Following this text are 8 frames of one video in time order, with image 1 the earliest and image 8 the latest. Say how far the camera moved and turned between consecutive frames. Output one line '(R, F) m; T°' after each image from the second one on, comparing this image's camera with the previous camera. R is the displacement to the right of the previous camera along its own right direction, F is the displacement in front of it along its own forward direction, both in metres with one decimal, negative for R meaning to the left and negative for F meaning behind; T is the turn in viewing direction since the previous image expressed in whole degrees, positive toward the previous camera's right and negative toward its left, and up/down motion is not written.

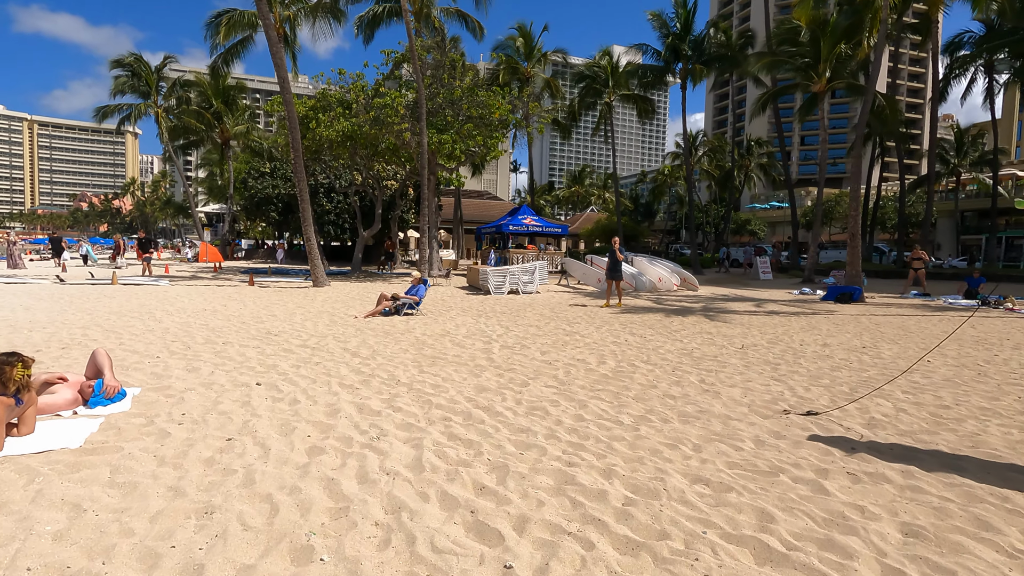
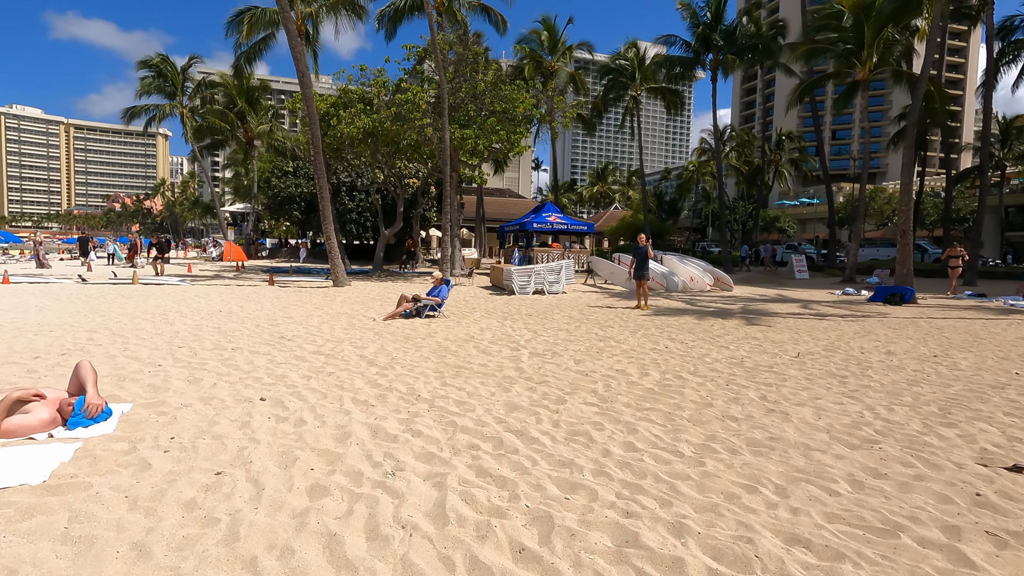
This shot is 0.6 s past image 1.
(-0.1, +0.6) m; -2°
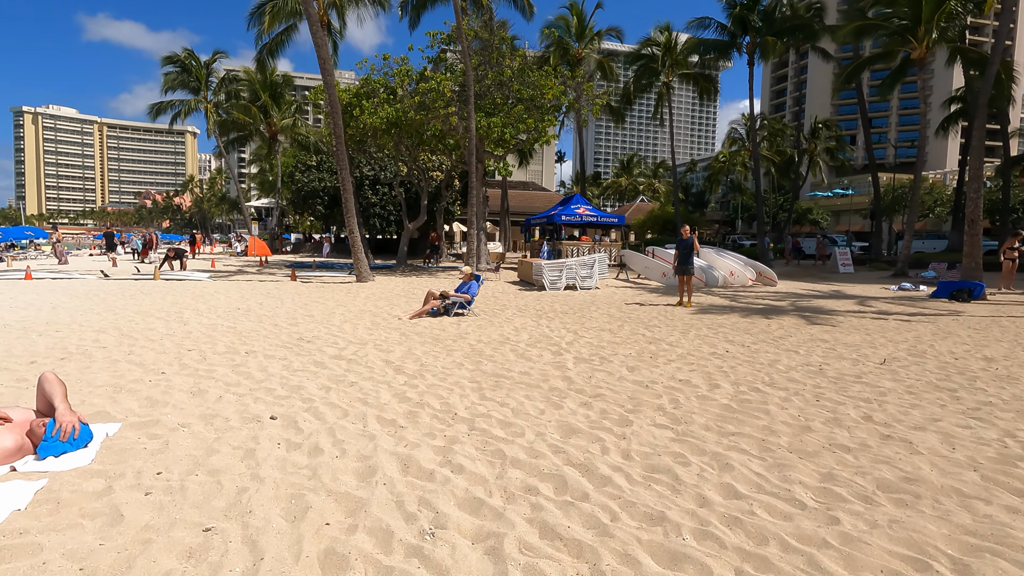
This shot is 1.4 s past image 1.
(-0.2, +0.8) m; -2°
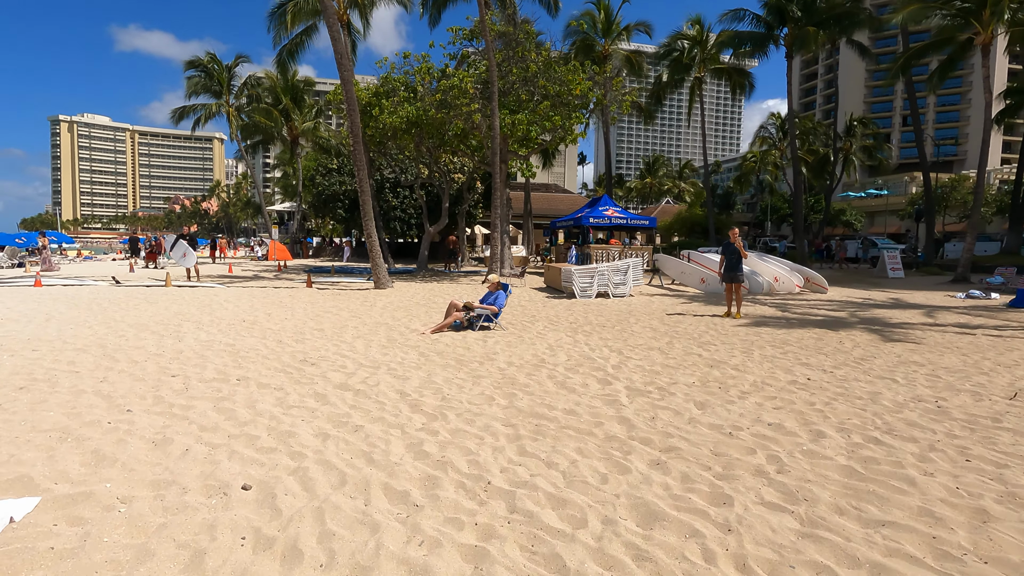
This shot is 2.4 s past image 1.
(-0.2, +1.0) m; -2°
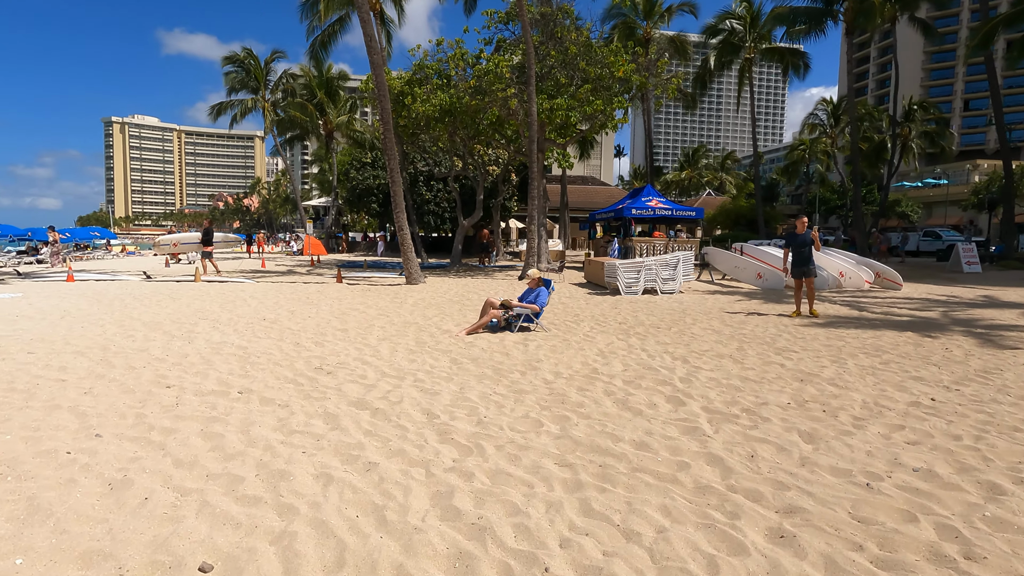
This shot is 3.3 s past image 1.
(-0.1, +0.9) m; -4°
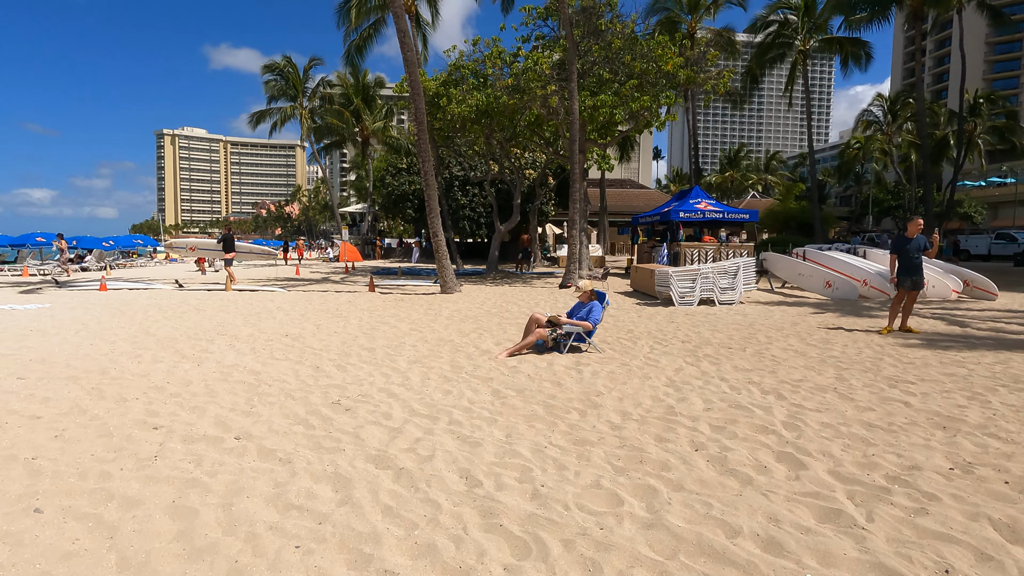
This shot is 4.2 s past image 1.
(-0.2, +0.9) m; -4°
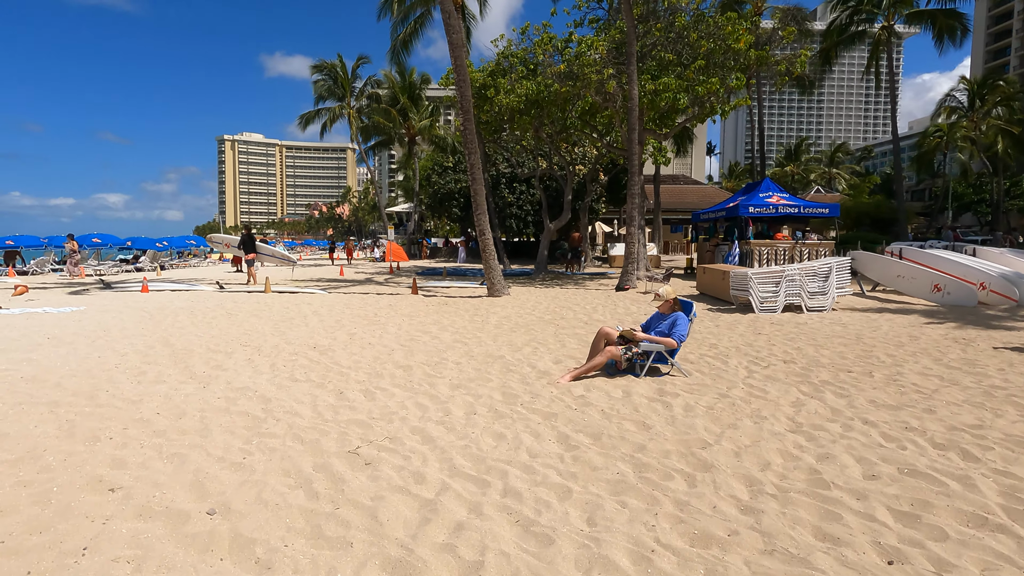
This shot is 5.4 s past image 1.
(-0.2, +1.1) m; -5°
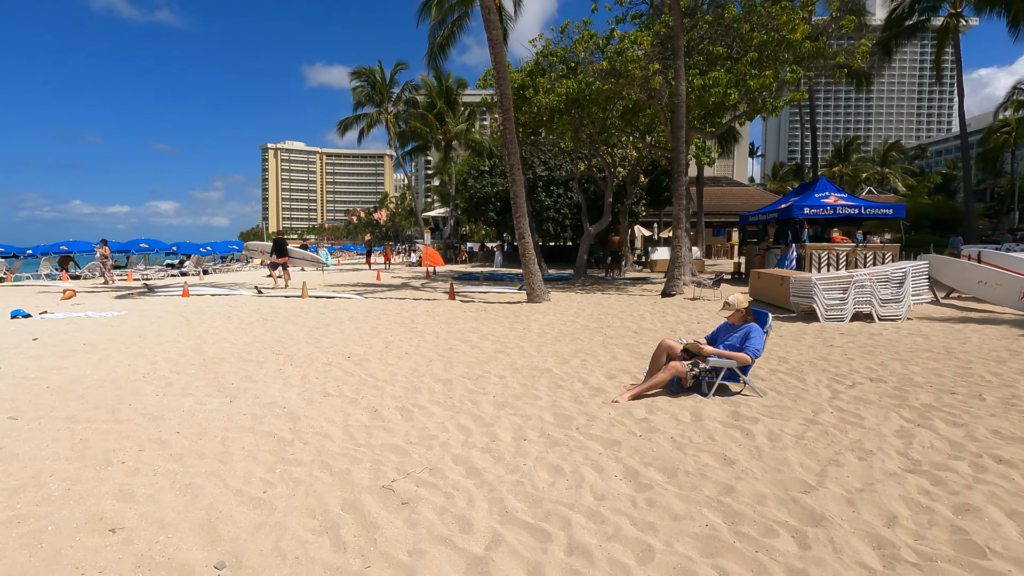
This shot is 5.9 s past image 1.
(-0.1, +0.5) m; -4°
